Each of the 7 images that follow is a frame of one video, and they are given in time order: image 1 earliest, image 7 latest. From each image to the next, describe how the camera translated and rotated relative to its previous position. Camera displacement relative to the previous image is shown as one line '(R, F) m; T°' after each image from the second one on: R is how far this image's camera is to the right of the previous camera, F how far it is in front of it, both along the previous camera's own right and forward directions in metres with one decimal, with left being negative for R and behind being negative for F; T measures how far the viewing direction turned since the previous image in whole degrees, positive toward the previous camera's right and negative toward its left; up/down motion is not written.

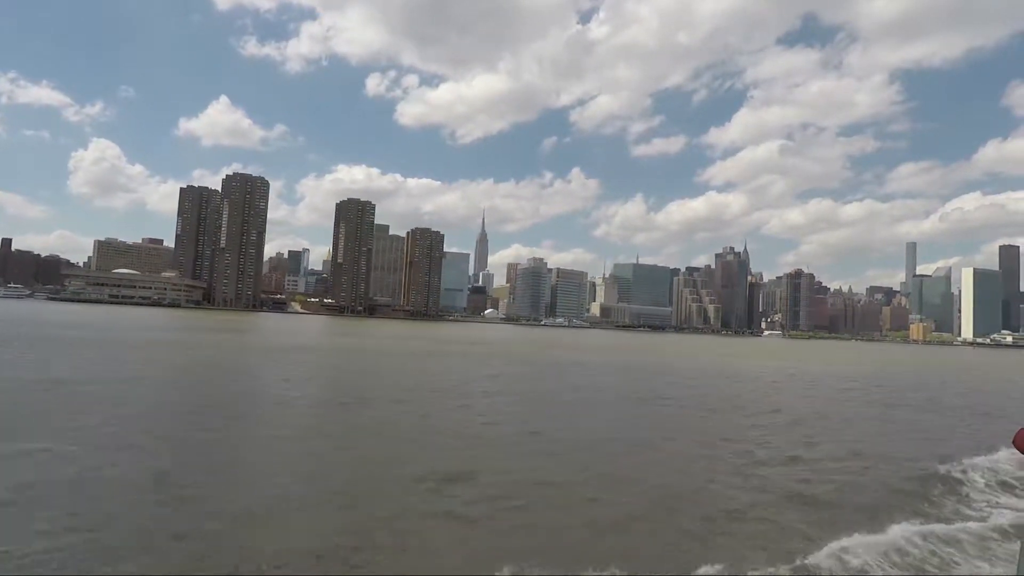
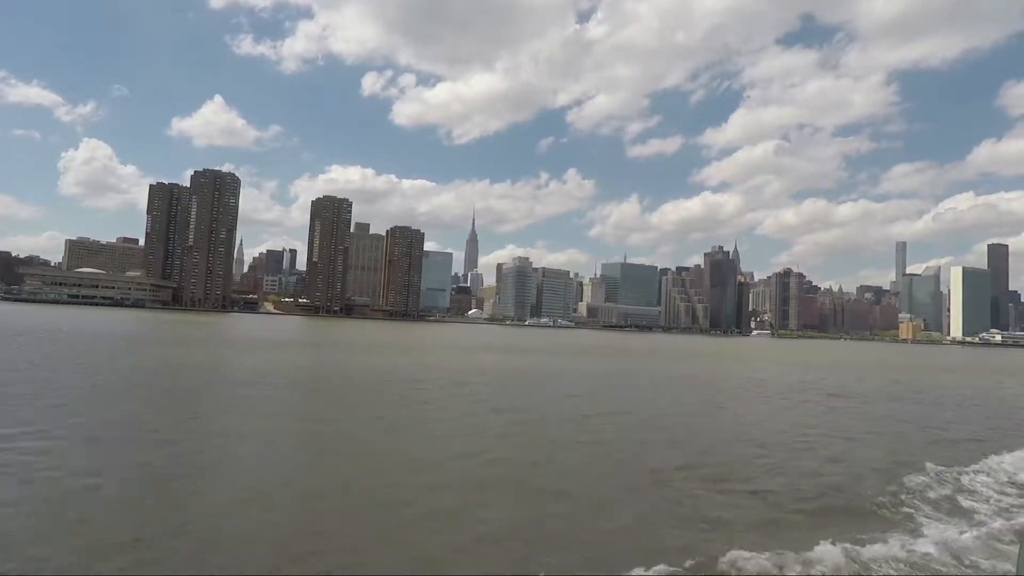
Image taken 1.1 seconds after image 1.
(+1.4, +1.0) m; 0°
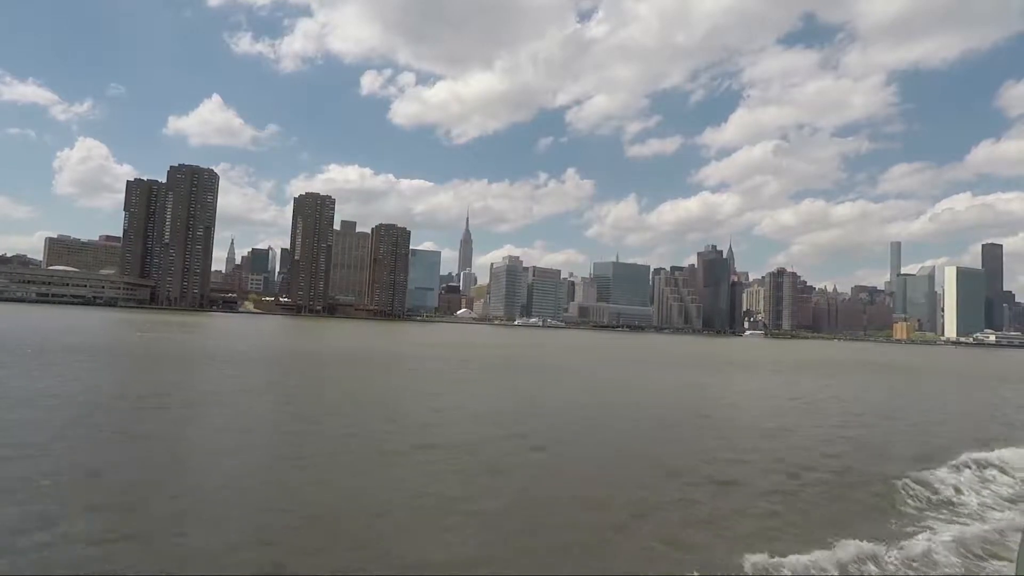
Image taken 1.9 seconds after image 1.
(+1.0, +0.8) m; 0°
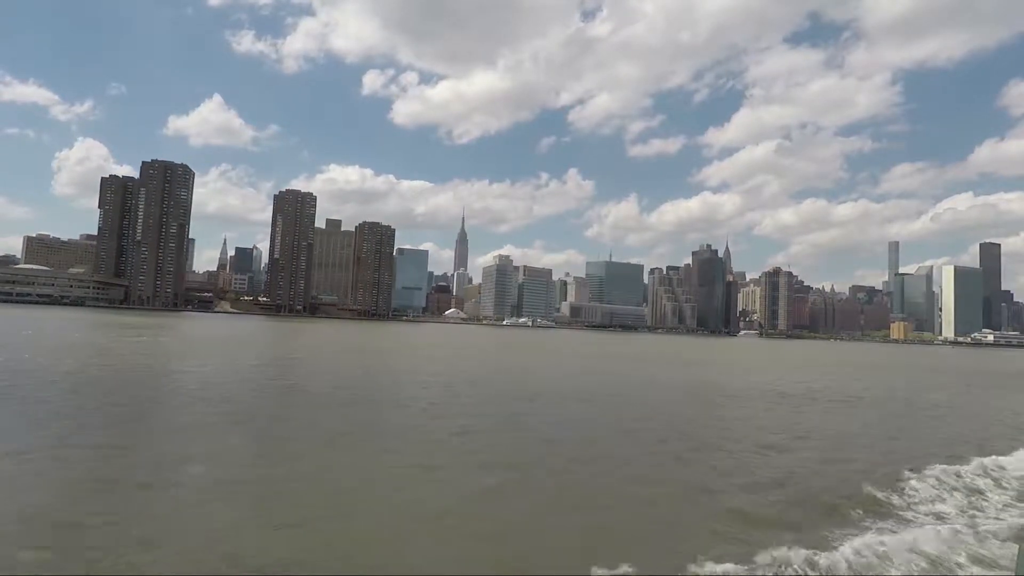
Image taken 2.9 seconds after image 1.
(+1.3, +1.1) m; 0°
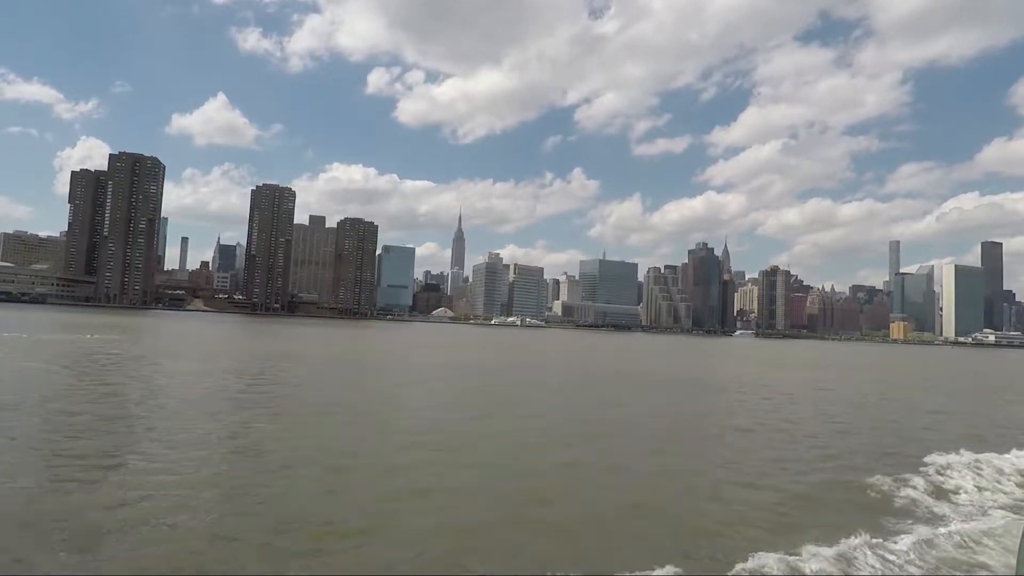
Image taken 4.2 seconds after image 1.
(+1.6, +1.3) m; 0°
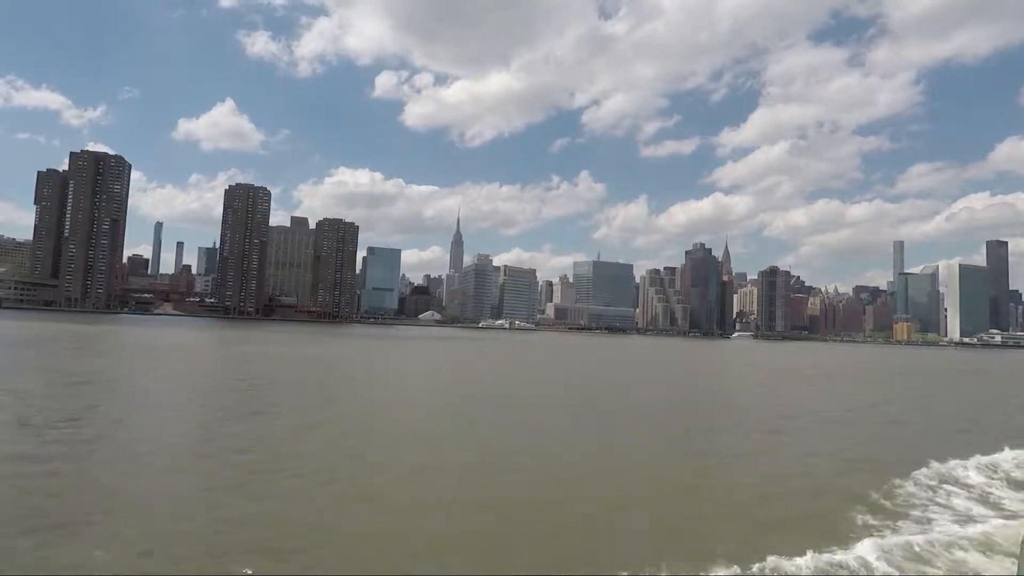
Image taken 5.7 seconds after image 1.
(+2.0, +1.6) m; -1°
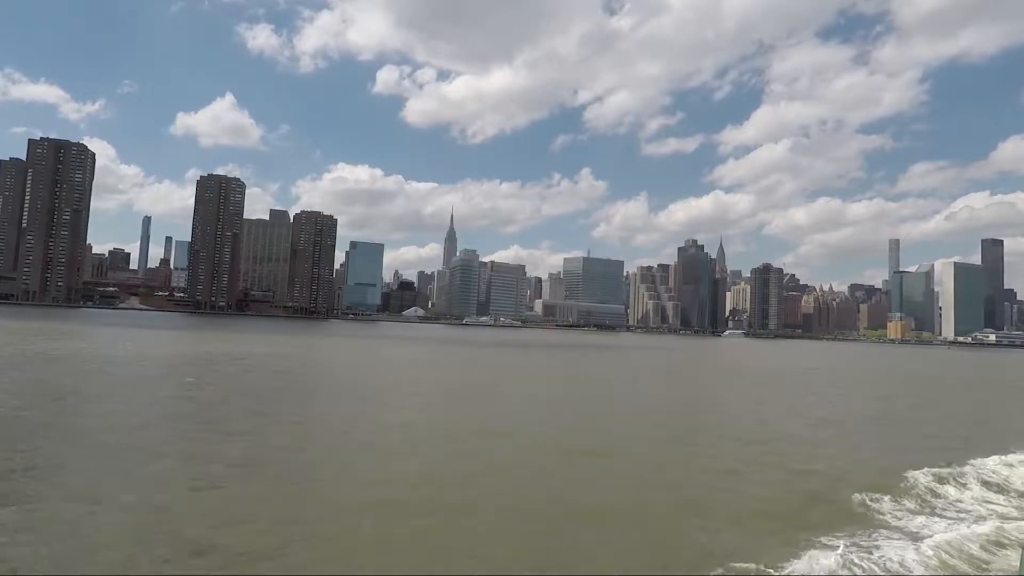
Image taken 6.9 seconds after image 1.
(+1.5, +1.3) m; 0°
